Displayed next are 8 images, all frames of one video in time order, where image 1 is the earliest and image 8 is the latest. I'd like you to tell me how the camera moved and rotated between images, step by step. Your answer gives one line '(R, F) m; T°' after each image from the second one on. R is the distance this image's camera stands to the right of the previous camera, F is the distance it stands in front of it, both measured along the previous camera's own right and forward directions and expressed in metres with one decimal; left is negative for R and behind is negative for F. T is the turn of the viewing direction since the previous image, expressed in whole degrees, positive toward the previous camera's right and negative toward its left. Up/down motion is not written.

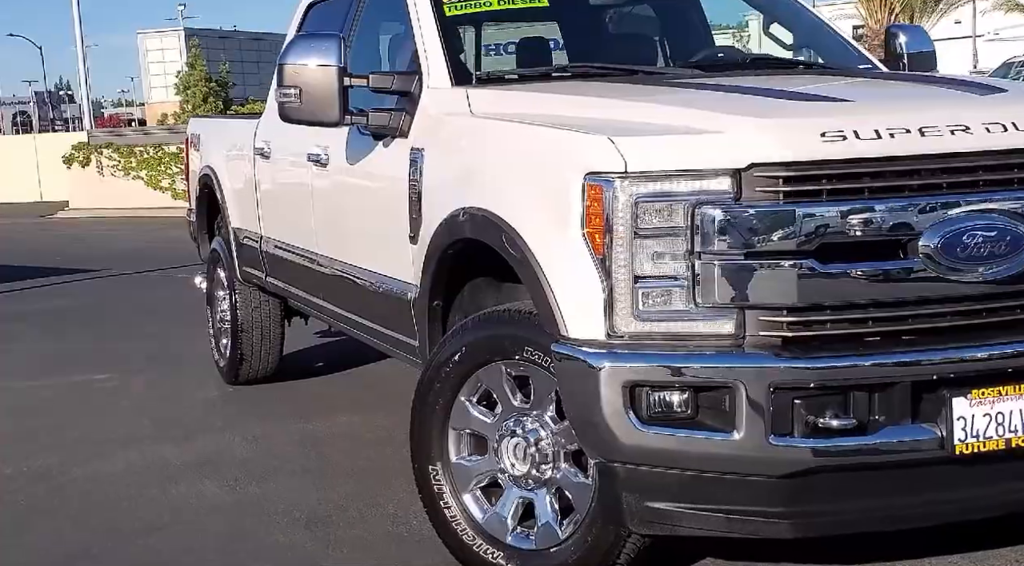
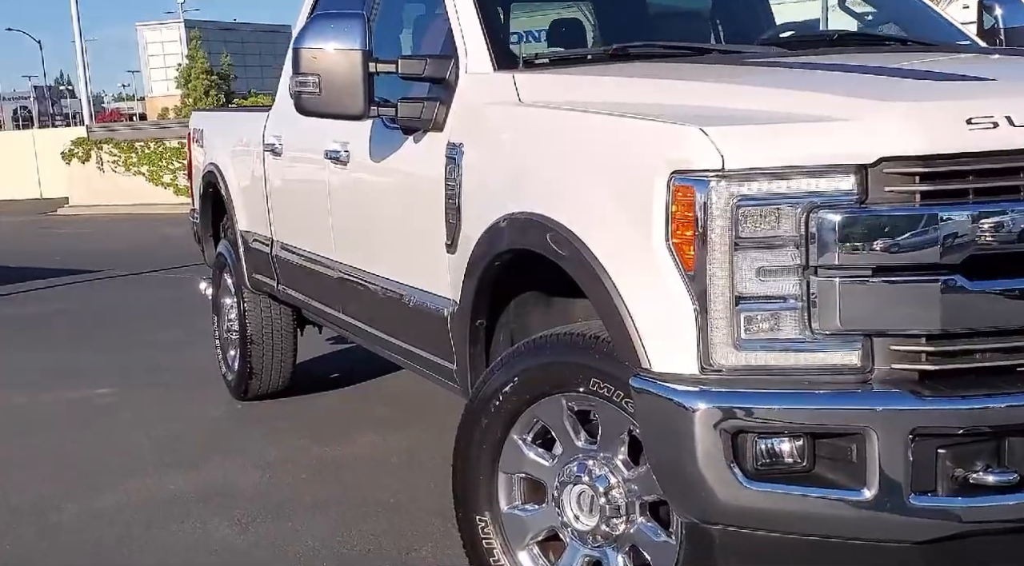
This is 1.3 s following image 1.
(-0.2, +0.6) m; 0°
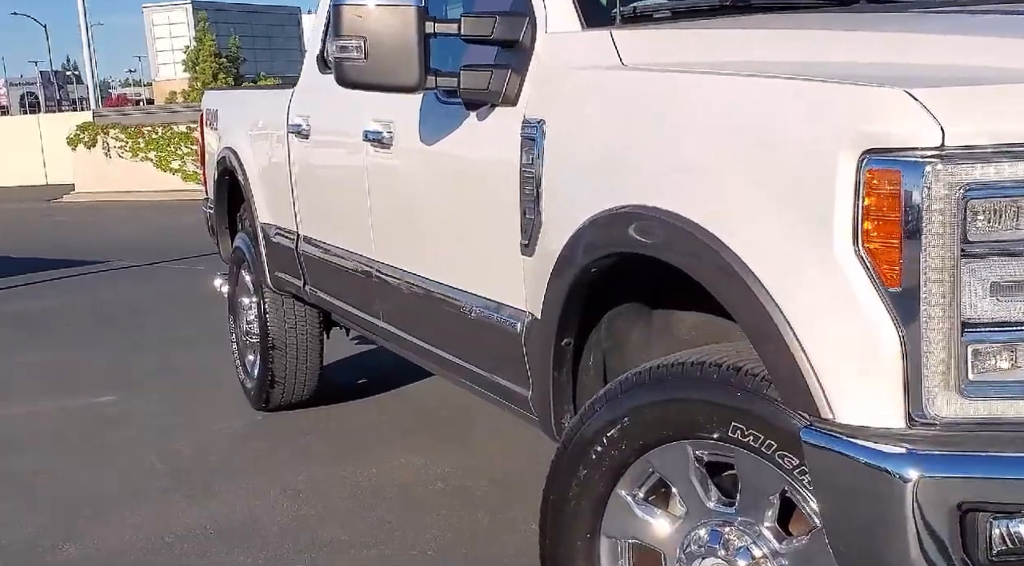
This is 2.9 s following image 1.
(-0.2, +0.7) m; 0°
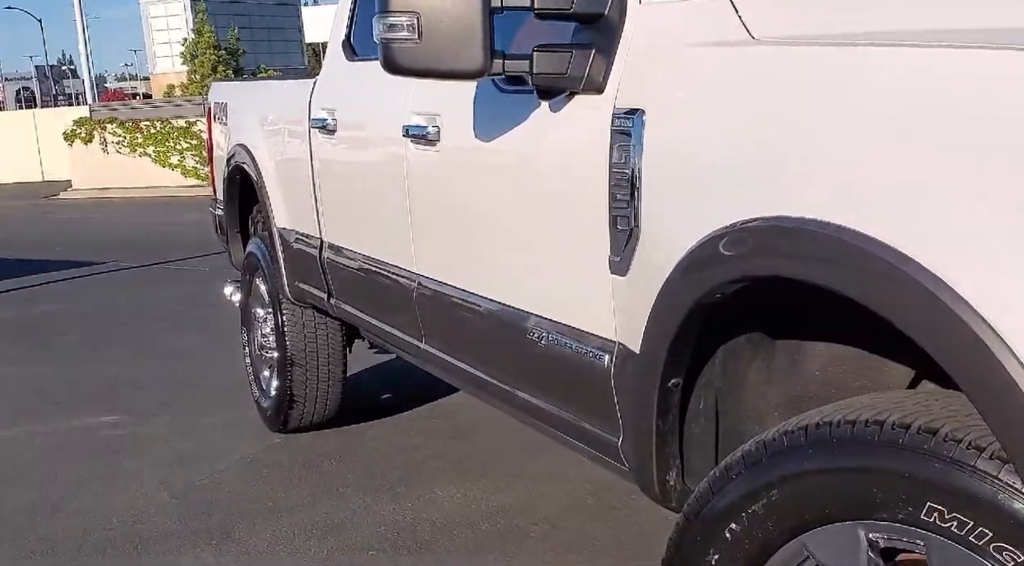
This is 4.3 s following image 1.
(-0.2, +0.5) m; 0°
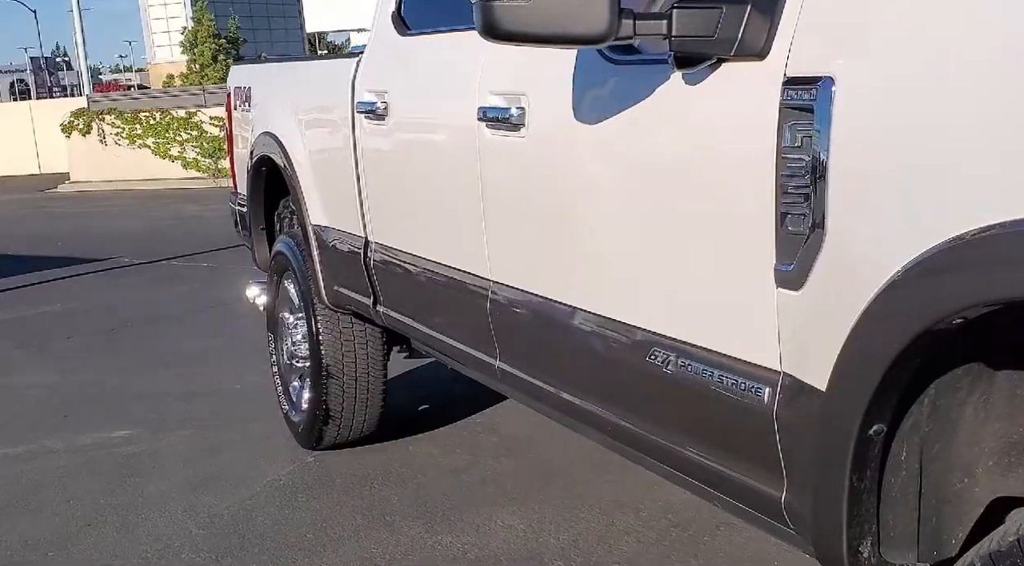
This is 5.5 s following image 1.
(-0.2, +0.5) m; 0°
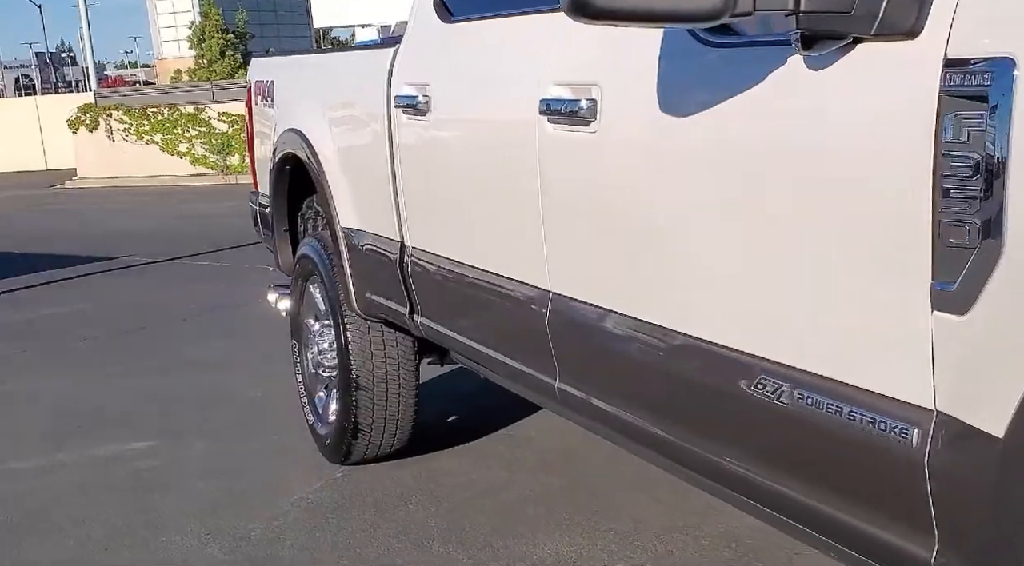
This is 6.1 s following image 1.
(-0.1, +0.3) m; 0°
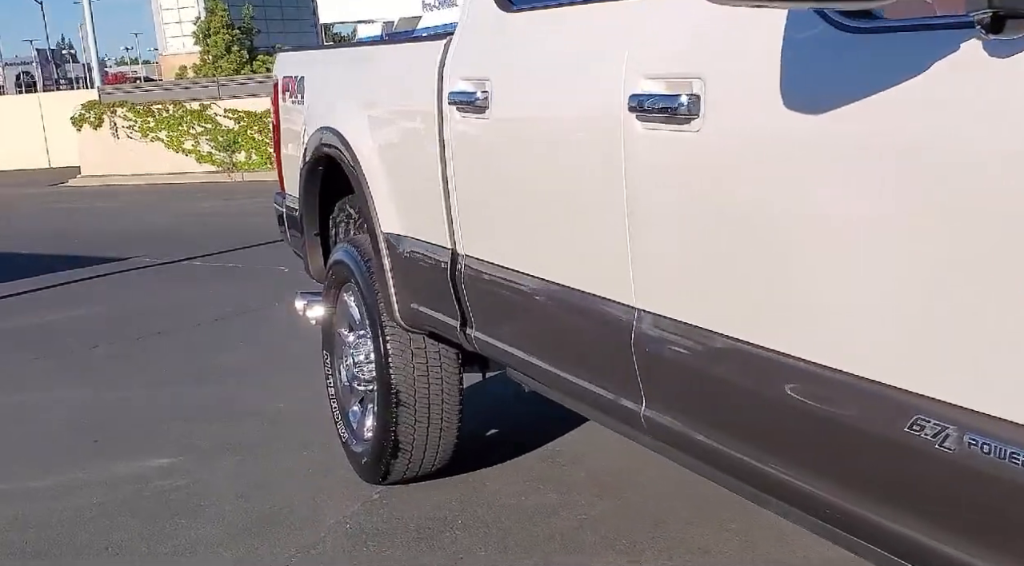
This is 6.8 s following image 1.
(-0.2, +0.3) m; 0°
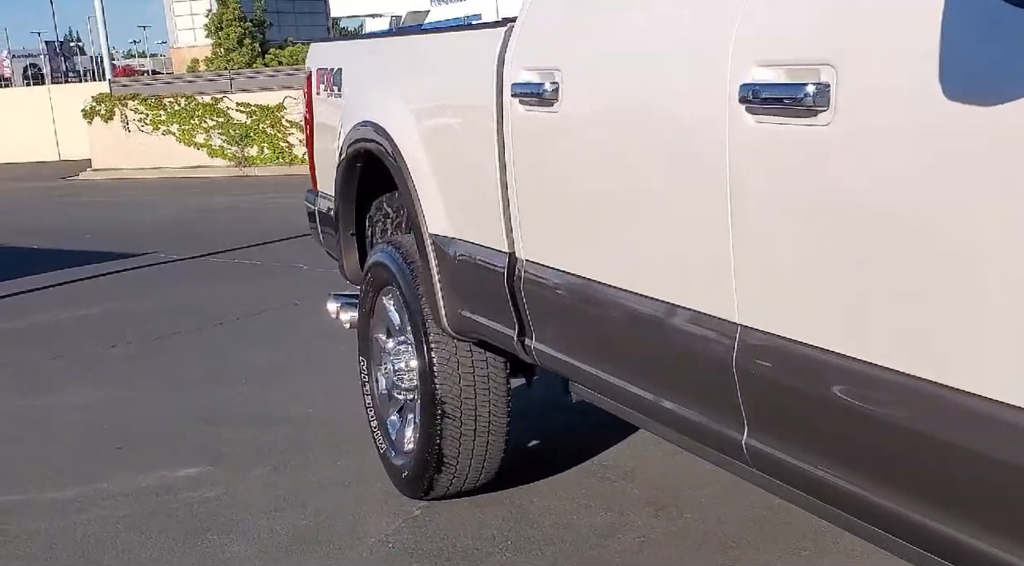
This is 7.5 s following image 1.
(-0.2, +0.3) m; 0°
